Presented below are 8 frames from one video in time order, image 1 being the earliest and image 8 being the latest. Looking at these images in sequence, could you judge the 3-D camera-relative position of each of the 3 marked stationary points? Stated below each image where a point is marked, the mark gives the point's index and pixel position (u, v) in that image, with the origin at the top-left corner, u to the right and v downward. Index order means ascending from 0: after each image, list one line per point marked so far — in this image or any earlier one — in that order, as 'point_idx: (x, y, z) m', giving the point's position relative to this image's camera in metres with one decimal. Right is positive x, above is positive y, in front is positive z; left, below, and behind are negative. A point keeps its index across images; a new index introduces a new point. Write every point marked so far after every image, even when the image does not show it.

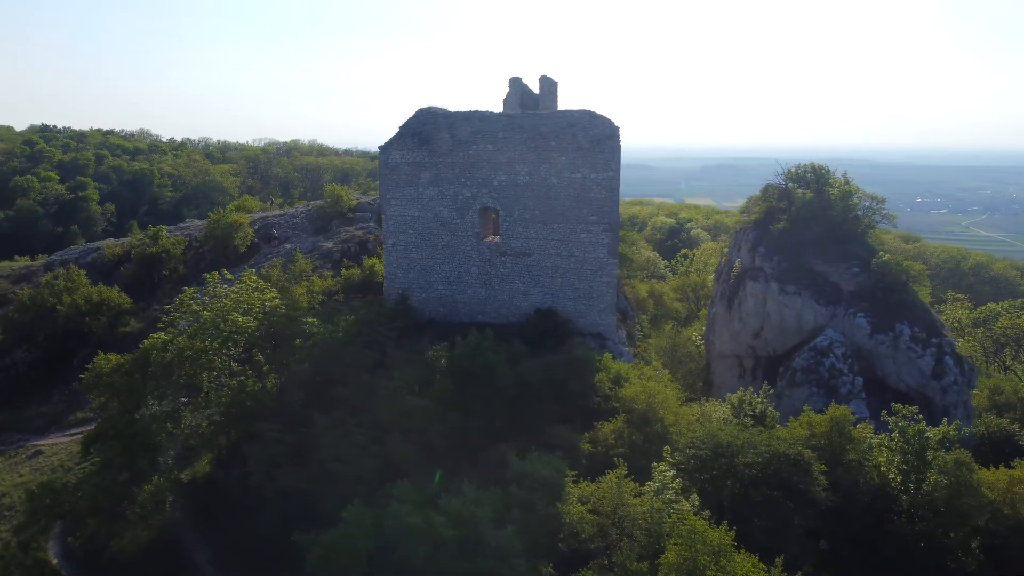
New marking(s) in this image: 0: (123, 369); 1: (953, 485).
0: (-4.3, -0.9, +8.9) m
1: (+4.5, -2.0, +8.4) m
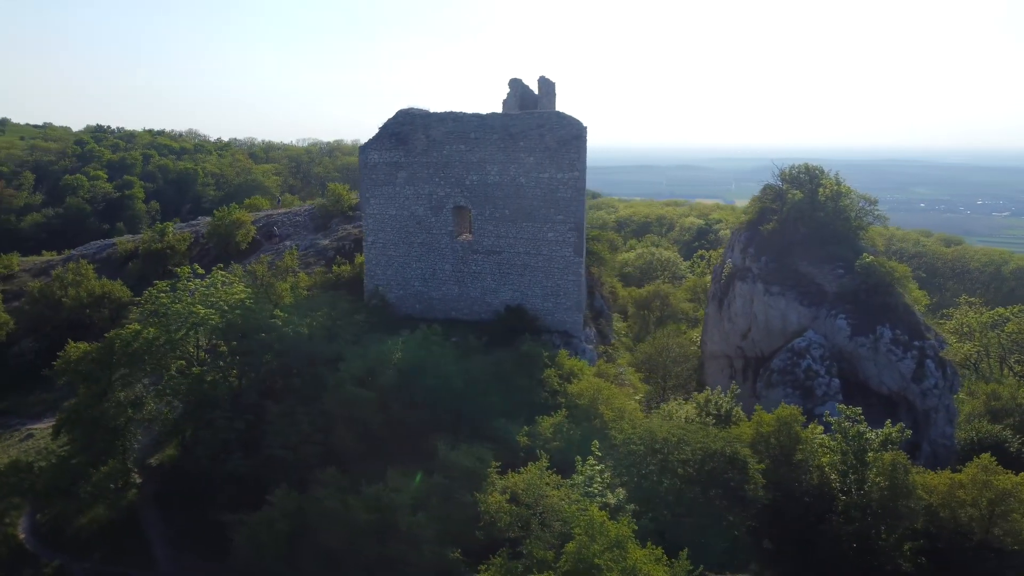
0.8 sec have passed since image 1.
0: (-4.9, -0.9, +9.4) m
1: (+3.8, -2.1, +8.4) m
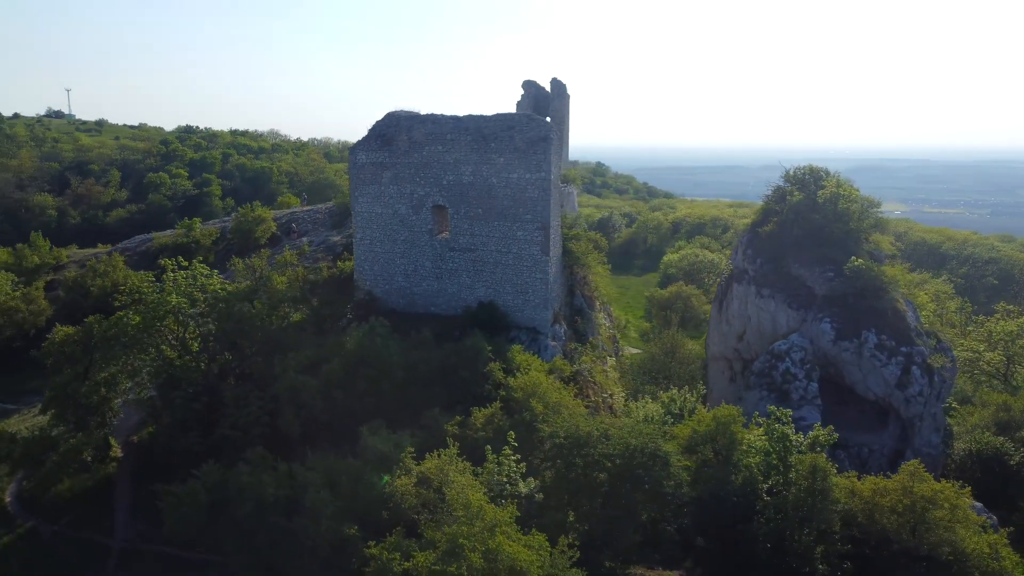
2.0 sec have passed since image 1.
0: (-5.5, -0.7, +10.3) m
1: (+3.0, -2.1, +8.4) m
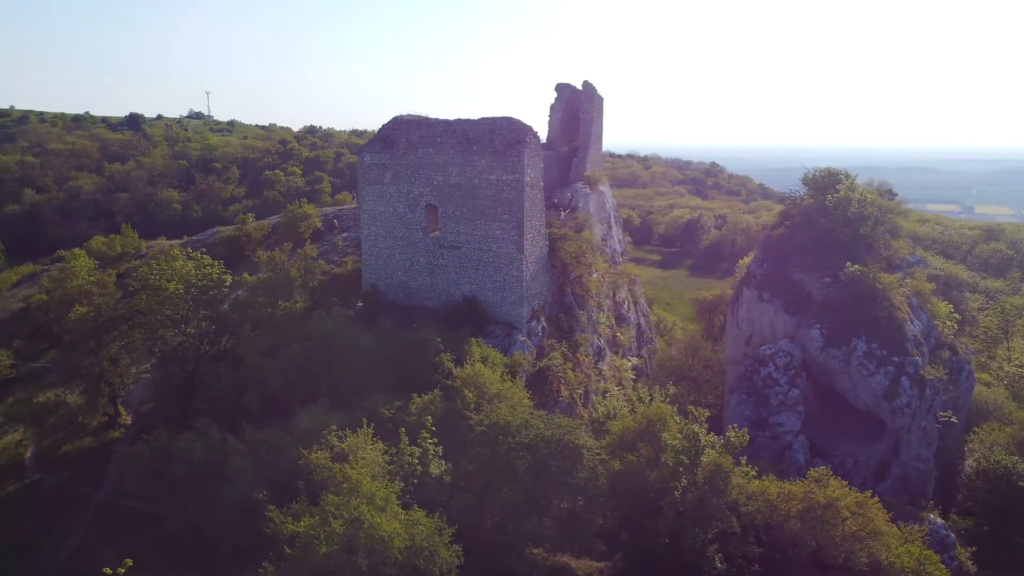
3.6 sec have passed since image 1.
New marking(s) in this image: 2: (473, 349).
0: (-6.1, -0.5, +11.7) m
1: (+2.0, -2.1, +8.5) m
2: (-0.5, -0.8, +11.1) m
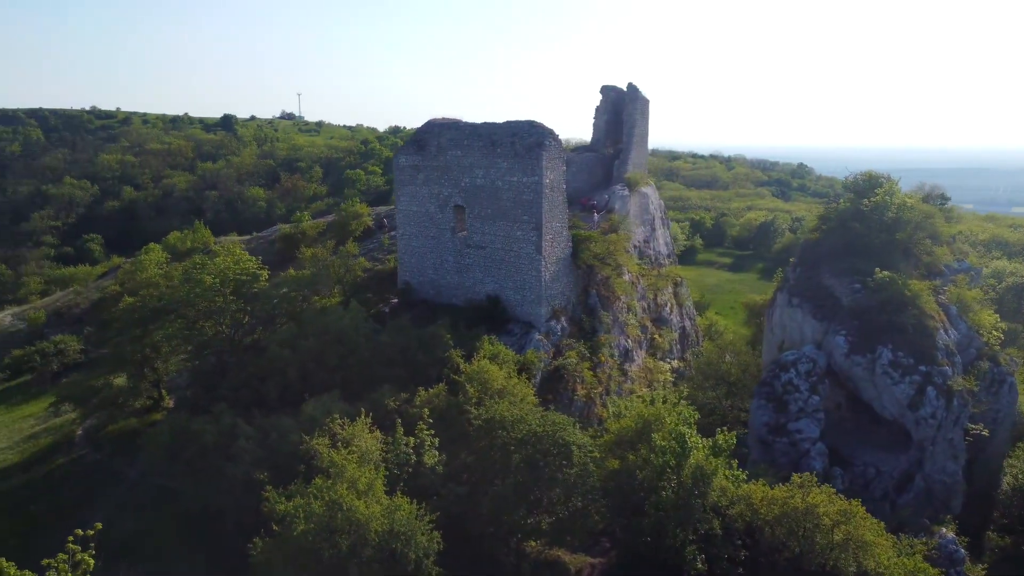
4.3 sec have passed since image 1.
0: (-5.8, -0.4, +12.6) m
1: (+1.8, -2.1, +8.6) m
2: (-0.4, -0.8, +11.4) m
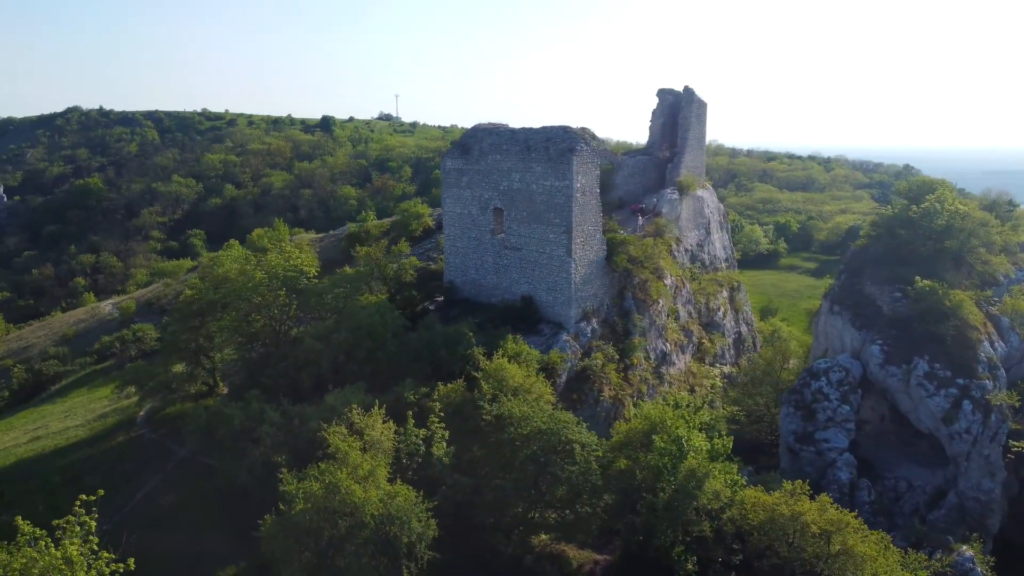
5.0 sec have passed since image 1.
0: (-5.3, -0.3, +13.6) m
1: (+1.8, -2.2, +8.8) m
2: (-0.1, -0.8, +11.8) m
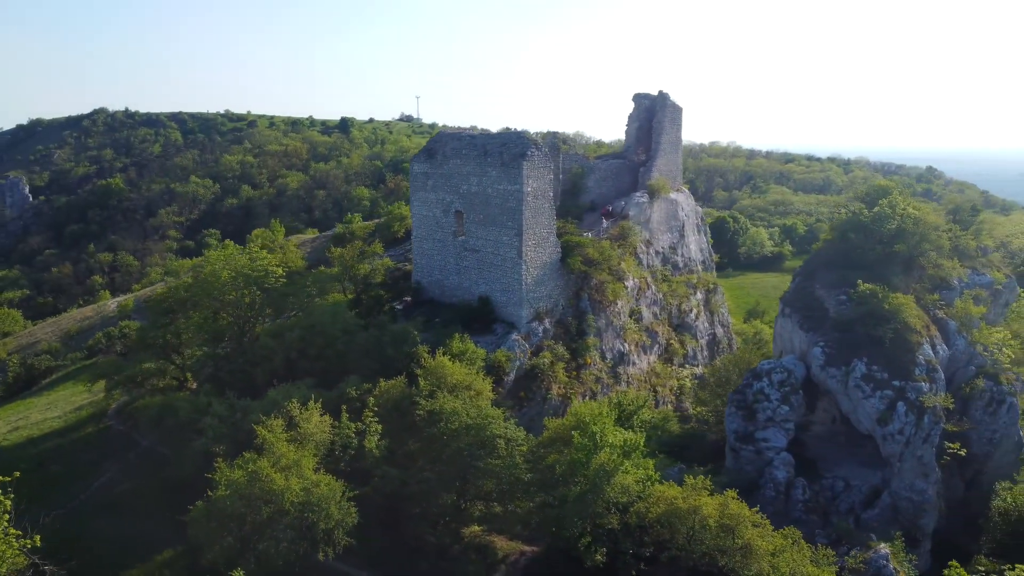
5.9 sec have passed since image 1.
0: (-6.0, -0.3, +14.2) m
1: (+0.9, -2.2, +9.1) m
2: (-0.9, -0.8, +12.2) m
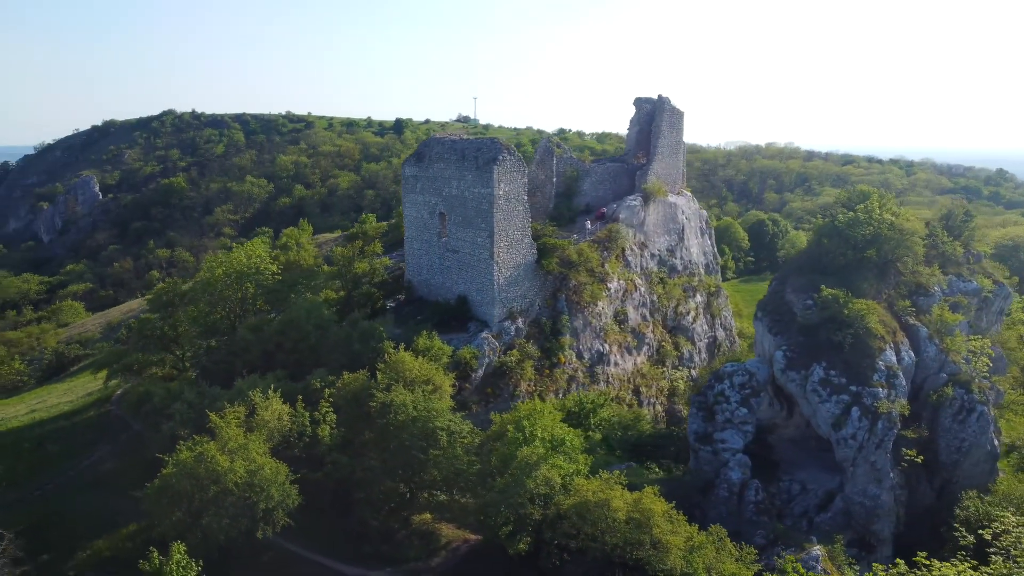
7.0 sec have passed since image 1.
0: (-6.4, -0.2, +15.2) m
1: (0.0, -2.2, +9.5) m
2: (-1.5, -0.8, +12.8) m
